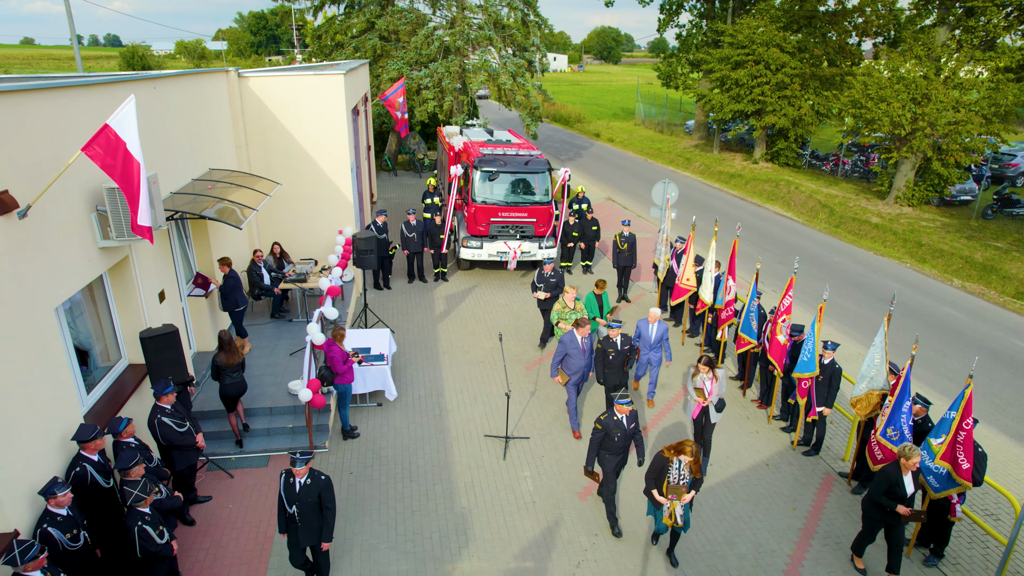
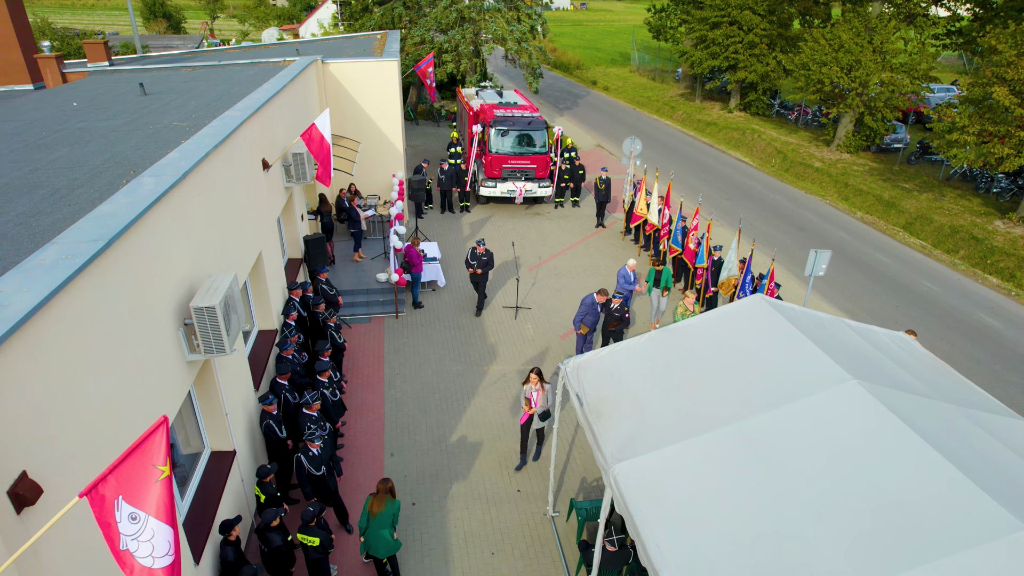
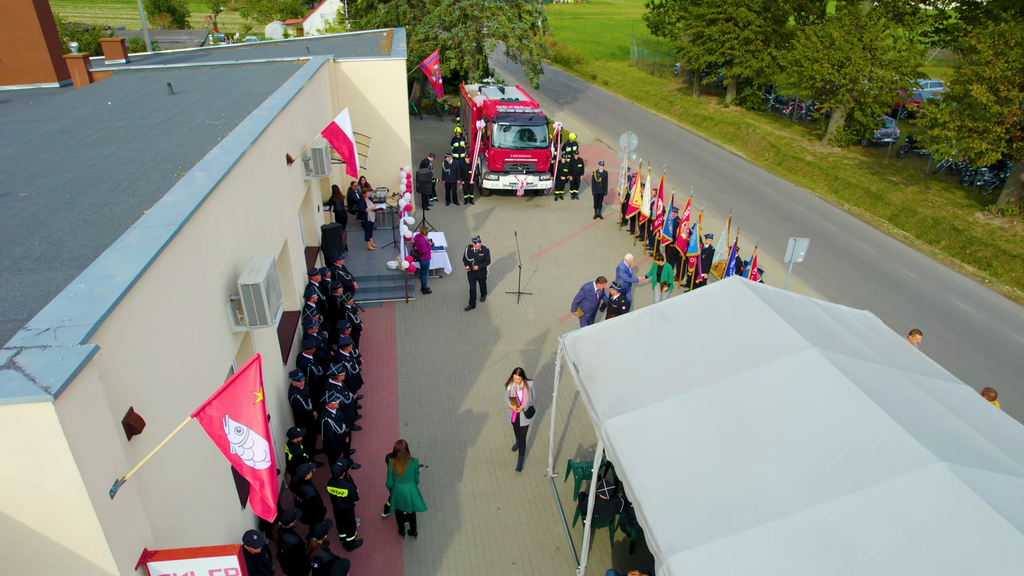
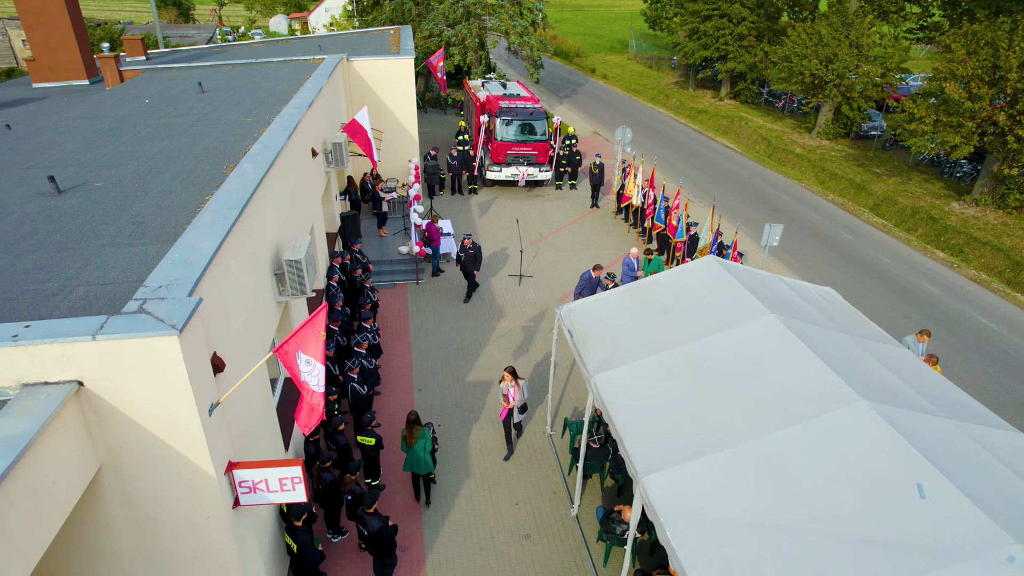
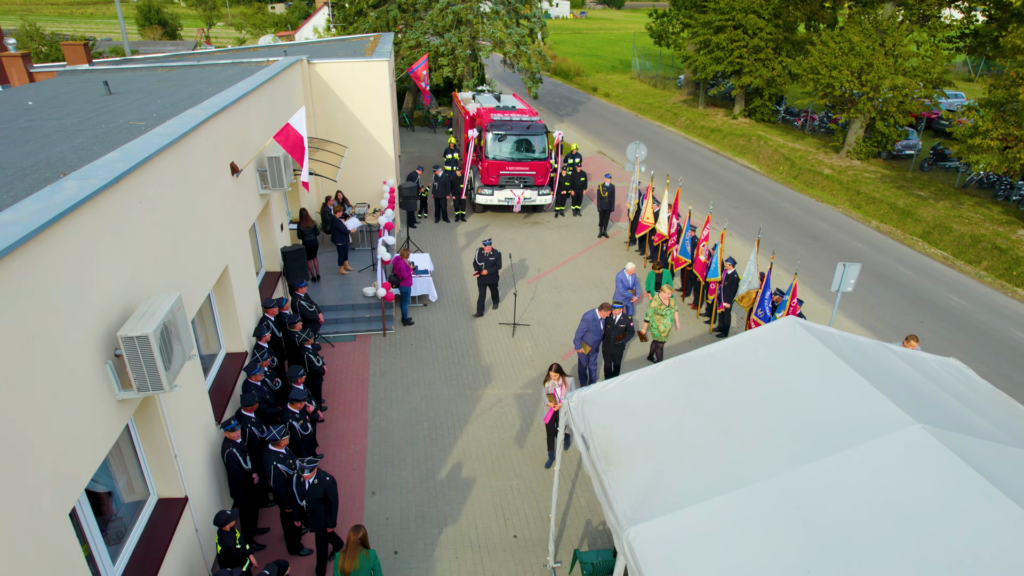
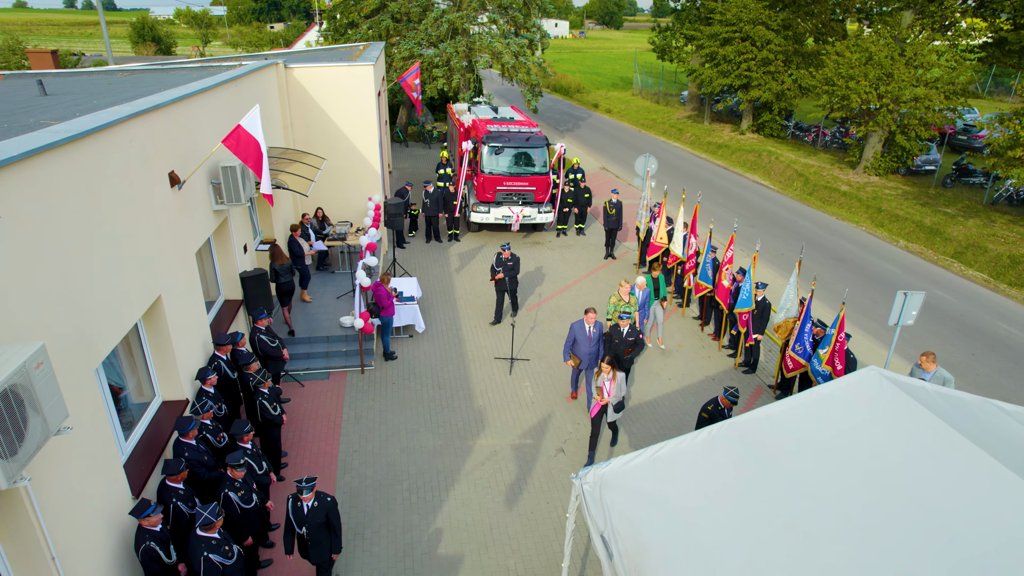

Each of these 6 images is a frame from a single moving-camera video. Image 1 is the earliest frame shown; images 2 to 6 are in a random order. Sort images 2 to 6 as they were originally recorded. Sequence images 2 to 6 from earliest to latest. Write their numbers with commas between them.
6, 5, 2, 3, 4
